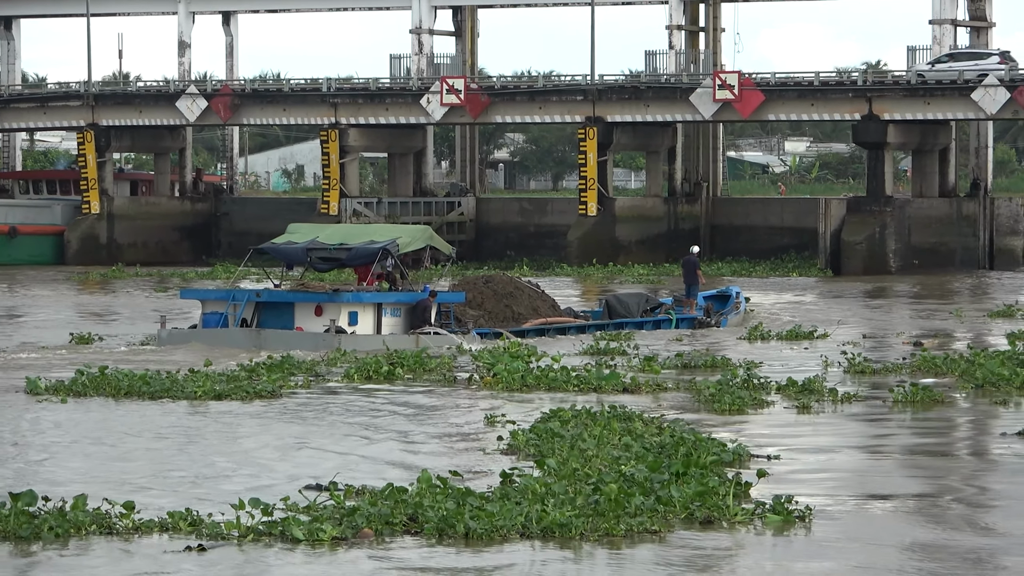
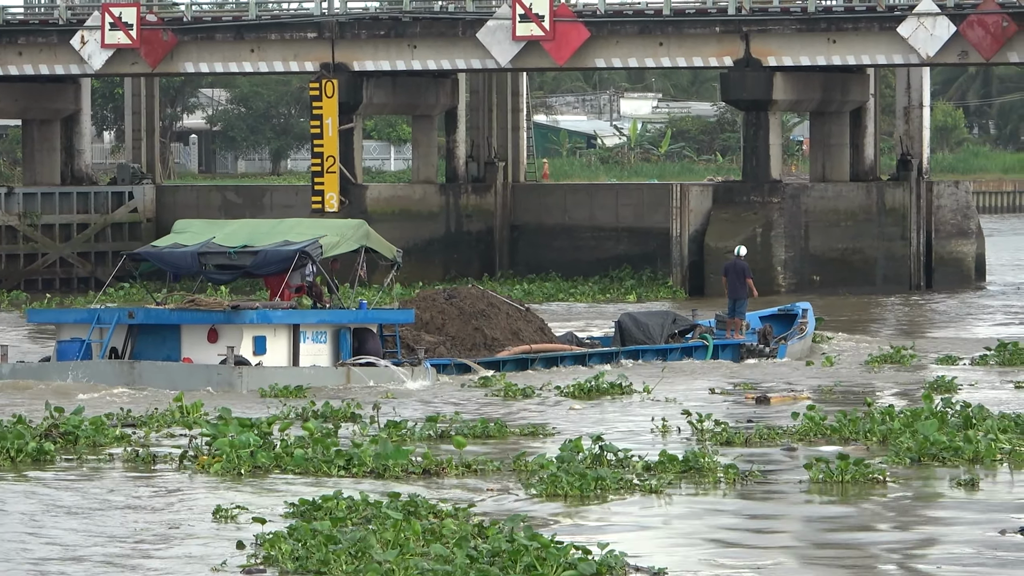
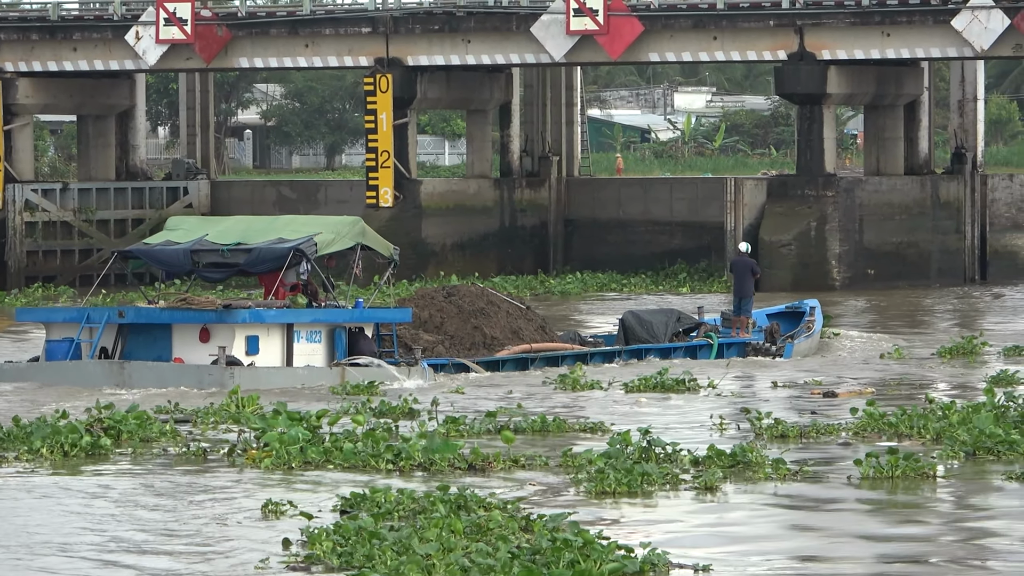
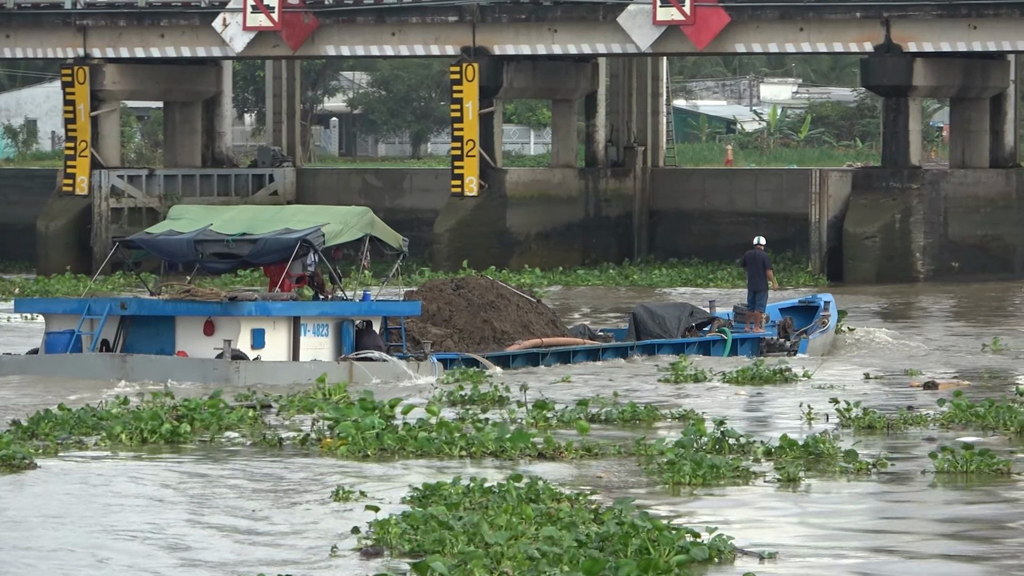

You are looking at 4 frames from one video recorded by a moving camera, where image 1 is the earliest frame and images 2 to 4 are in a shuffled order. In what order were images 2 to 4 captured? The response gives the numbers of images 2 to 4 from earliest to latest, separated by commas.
4, 3, 2
